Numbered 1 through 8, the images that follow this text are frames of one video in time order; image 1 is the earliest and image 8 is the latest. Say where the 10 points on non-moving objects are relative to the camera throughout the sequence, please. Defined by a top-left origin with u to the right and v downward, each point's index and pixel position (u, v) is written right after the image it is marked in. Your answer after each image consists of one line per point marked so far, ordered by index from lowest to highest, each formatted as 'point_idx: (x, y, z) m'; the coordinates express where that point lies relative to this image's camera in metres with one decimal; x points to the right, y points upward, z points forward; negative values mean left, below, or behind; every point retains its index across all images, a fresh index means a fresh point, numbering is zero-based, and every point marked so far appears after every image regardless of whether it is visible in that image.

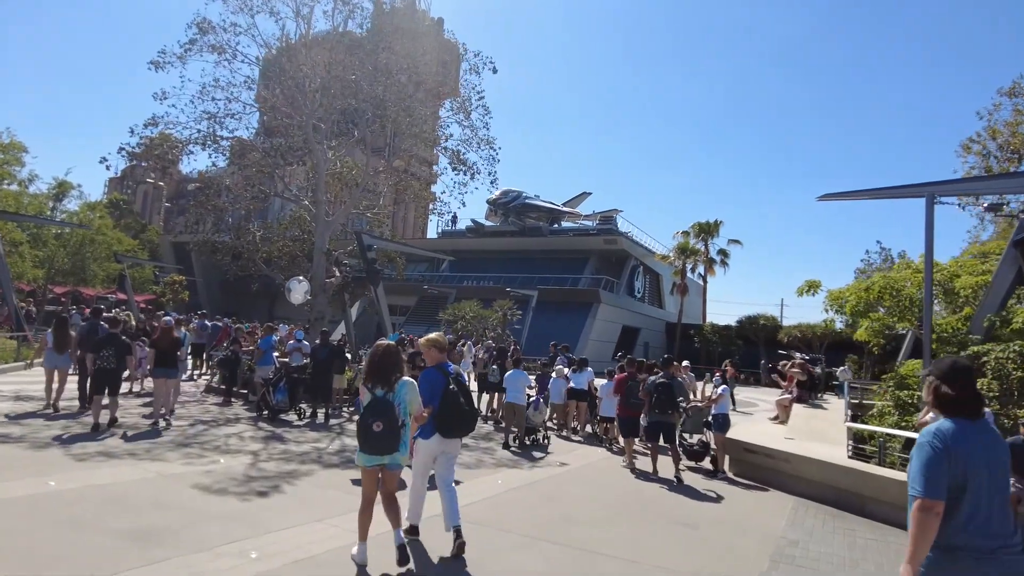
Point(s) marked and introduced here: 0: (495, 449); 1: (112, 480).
0: (-0.3, -2.6, +10.4) m
1: (-4.0, -1.9, +6.3) m
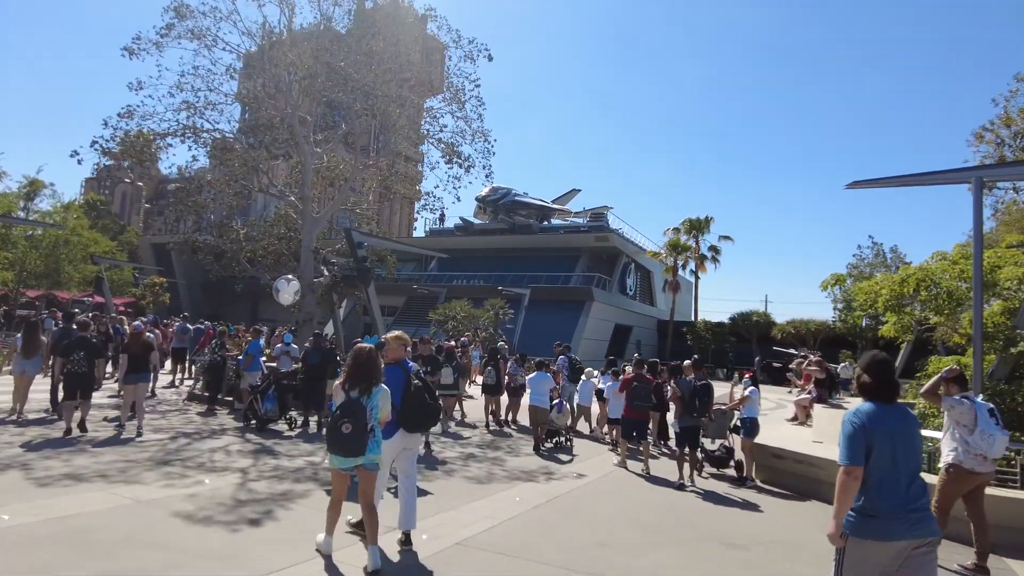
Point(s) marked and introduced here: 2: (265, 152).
0: (-0.1, -2.6, +9.6) m
1: (-3.7, -1.9, +5.5) m
2: (-7.6, +4.1, +19.3) m
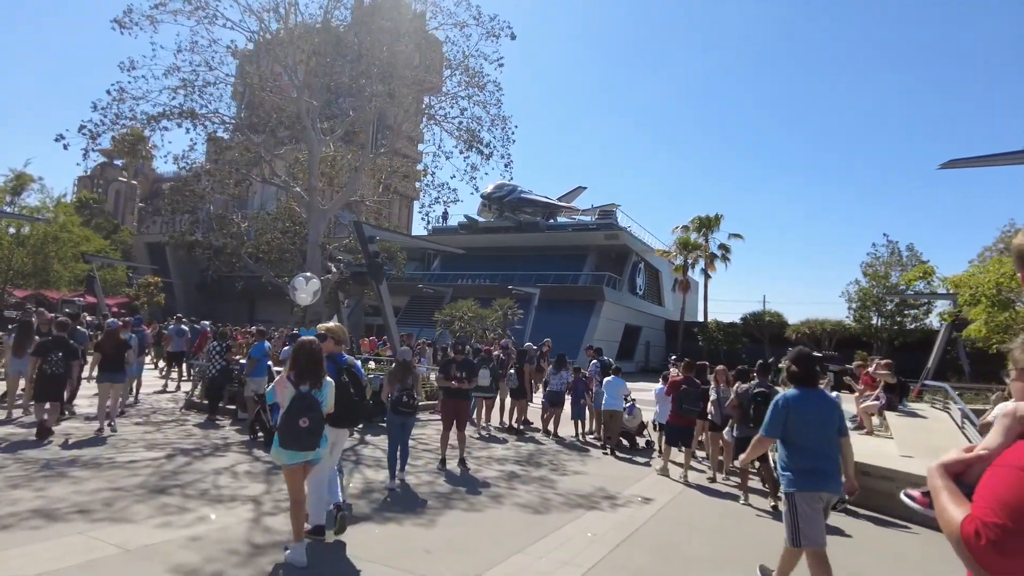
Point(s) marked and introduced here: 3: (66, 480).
0: (+0.5, -2.5, +8.4) m
1: (-3.0, -1.8, +4.2) m
2: (-7.0, +4.2, +18.0) m
3: (-4.4, -1.9, +6.4) m
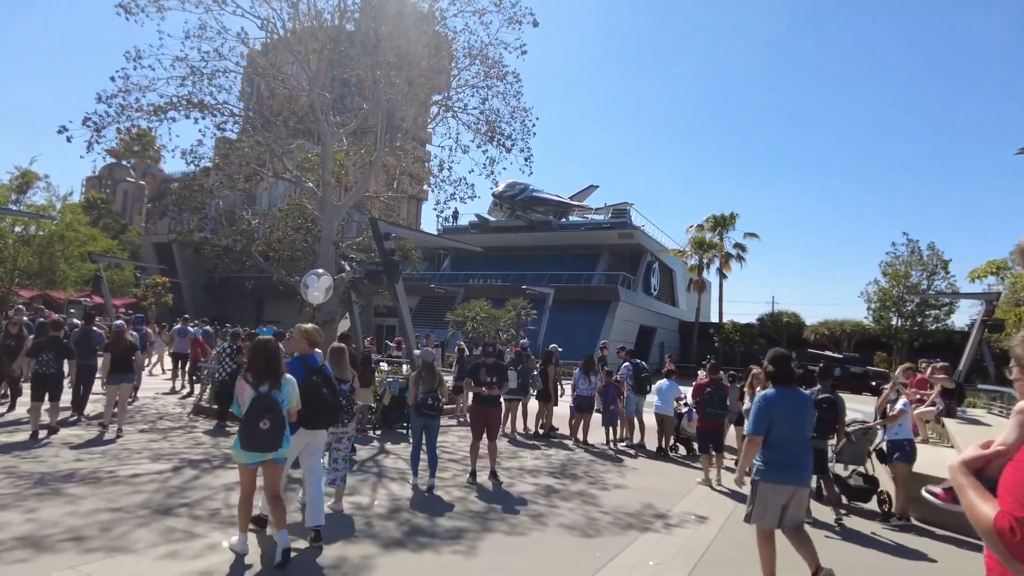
0: (+1.0, -2.5, +7.6) m
1: (-2.6, -1.8, +3.5) m
2: (-6.4, +4.2, +17.4) m
3: (-4.0, -1.9, +5.7) m
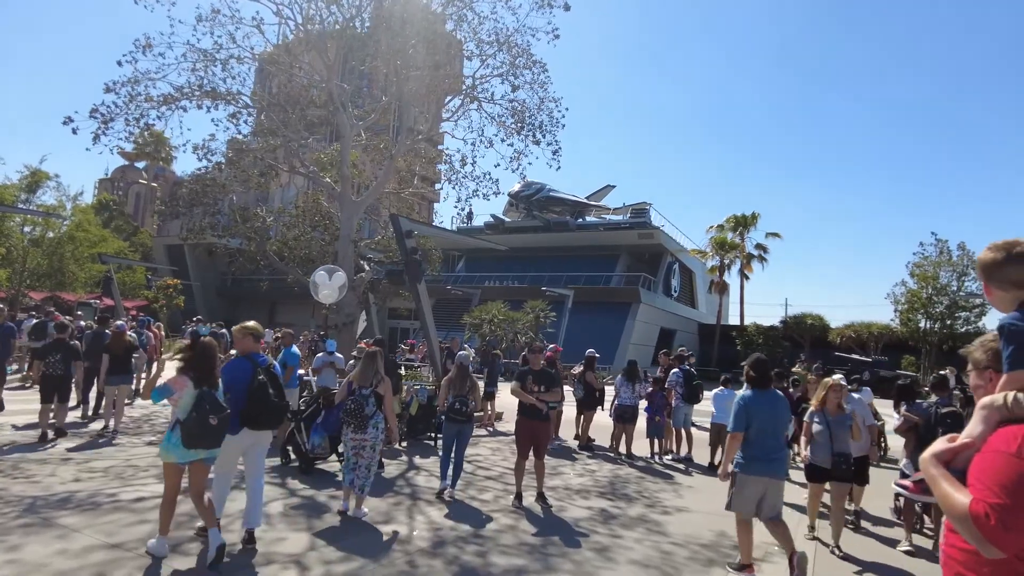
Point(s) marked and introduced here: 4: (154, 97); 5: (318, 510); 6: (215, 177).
0: (+1.5, -2.4, +6.7) m
1: (-2.2, -1.8, +2.7) m
2: (-5.8, +4.2, +16.6) m
3: (-3.5, -1.8, +4.9) m
4: (-7.3, +3.9, +13.0) m
5: (-1.9, -2.1, +6.2) m
6: (-7.9, +2.9, +17.0) m
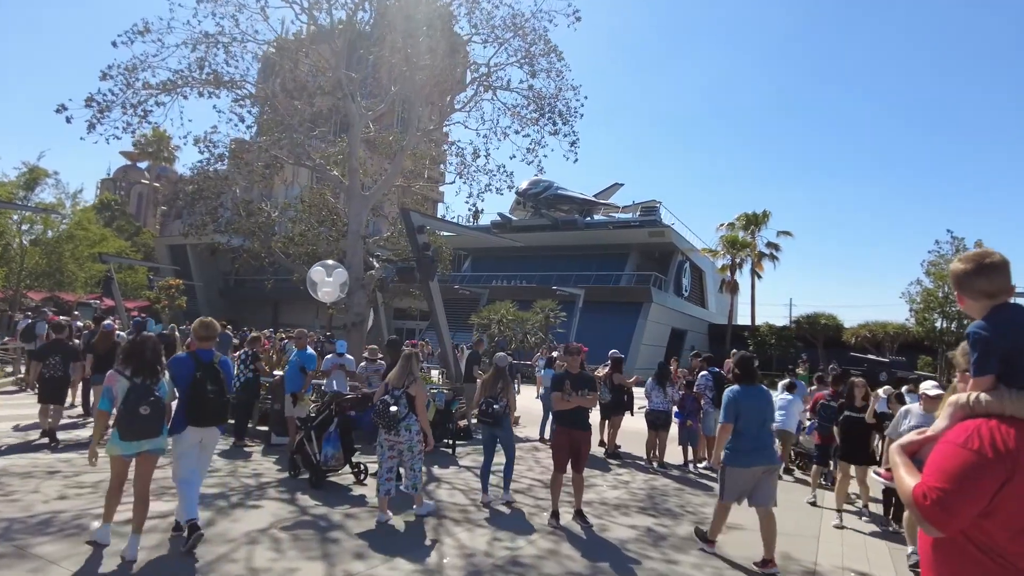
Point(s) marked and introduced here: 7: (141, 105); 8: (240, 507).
0: (+1.9, -2.4, +6.0) m
1: (-1.8, -1.7, +1.9) m
2: (-5.4, +4.2, +15.9) m
3: (-3.1, -1.8, +4.2) m
4: (-6.9, +3.9, +12.3) m
5: (-1.5, -2.1, +5.5) m
6: (-7.5, +3.0, +16.3) m
7: (-7.1, +3.5, +12.3) m
8: (-2.6, -2.1, +6.1) m
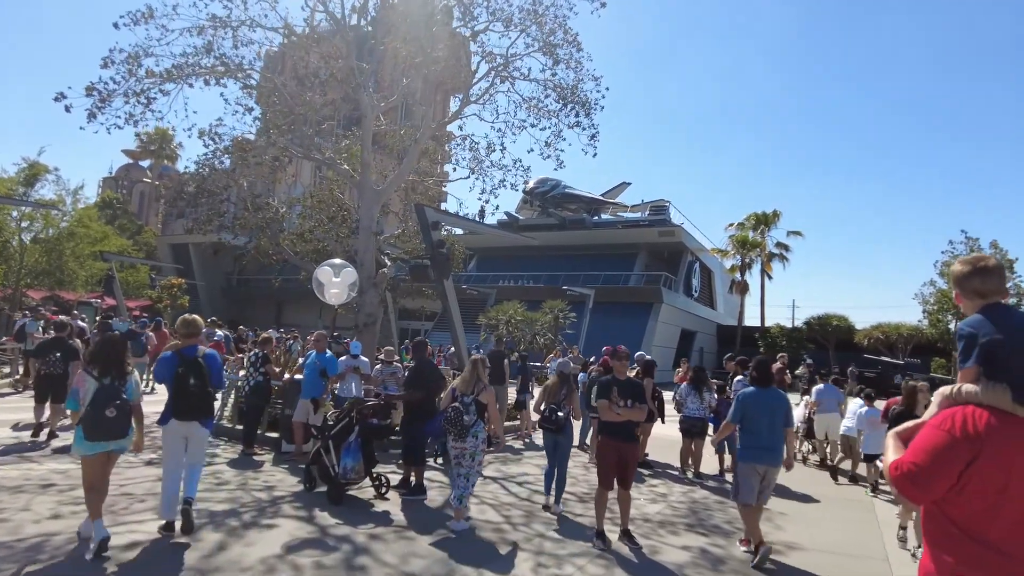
0: (+2.2, -2.4, +5.4) m
1: (-1.5, -1.7, +1.3) m
2: (-5.0, +4.2, +15.3) m
3: (-2.8, -1.8, +3.6) m
4: (-6.5, +3.9, +11.8) m
5: (-1.2, -2.0, +4.9) m
6: (-7.1, +3.0, +15.8) m
7: (-6.7, +3.5, +11.8) m
8: (-2.2, -2.0, +5.5) m
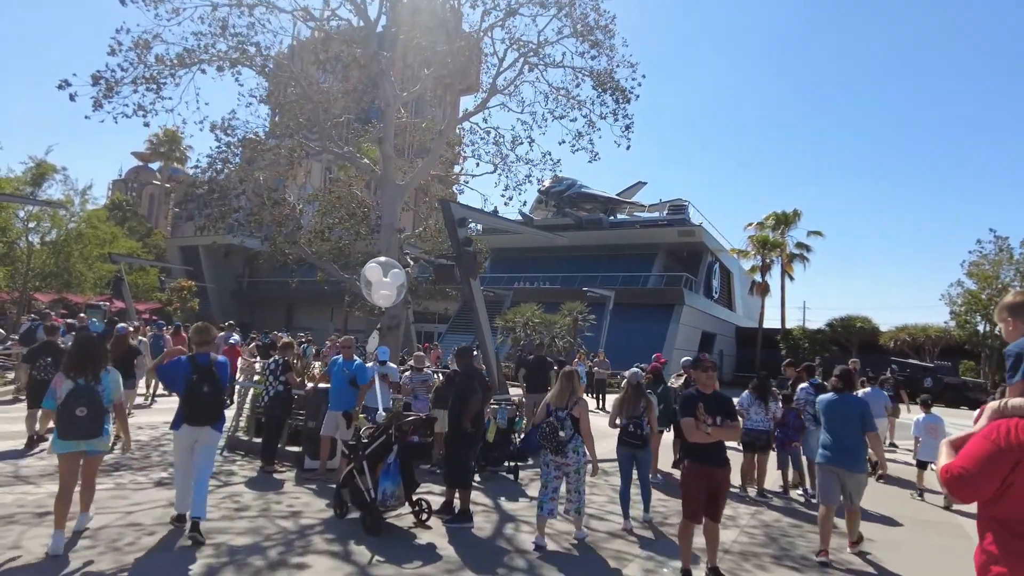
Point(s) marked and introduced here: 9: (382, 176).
0: (+2.7, -2.3, +4.5) m
1: (-1.0, -1.6, +0.5) m
2: (-4.4, +4.2, +14.6) m
3: (-2.3, -1.7, +2.8) m
4: (-5.9, +3.9, +11.0) m
5: (-0.7, -2.0, +4.1) m
6: (-6.5, +3.0, +15.0) m
7: (-6.1, +3.5, +11.0) m
8: (-1.7, -2.0, +4.7) m
9: (-3.0, +2.5, +14.4) m
